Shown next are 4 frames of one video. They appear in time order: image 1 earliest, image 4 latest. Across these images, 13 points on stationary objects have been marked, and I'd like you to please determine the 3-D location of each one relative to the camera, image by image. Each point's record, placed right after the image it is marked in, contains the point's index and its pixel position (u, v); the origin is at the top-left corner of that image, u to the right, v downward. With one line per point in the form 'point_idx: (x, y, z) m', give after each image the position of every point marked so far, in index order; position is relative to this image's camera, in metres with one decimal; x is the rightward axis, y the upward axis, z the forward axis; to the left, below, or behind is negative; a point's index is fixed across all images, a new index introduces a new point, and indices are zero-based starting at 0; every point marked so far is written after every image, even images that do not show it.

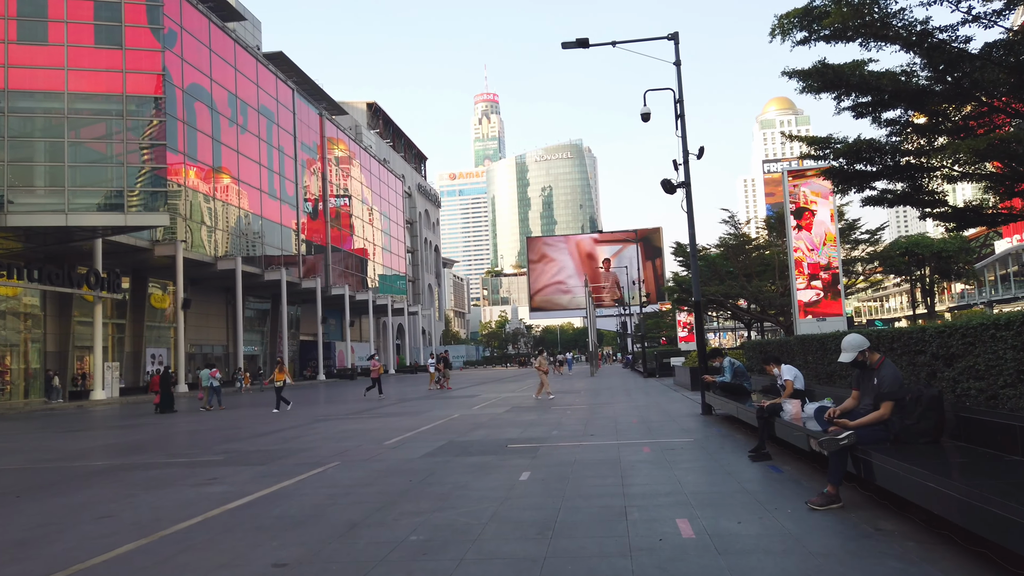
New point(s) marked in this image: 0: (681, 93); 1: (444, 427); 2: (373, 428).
0: (+3.2, +3.7, +14.6) m
1: (-1.2, -2.4, +13.5) m
2: (-2.6, -2.7, +14.6) m
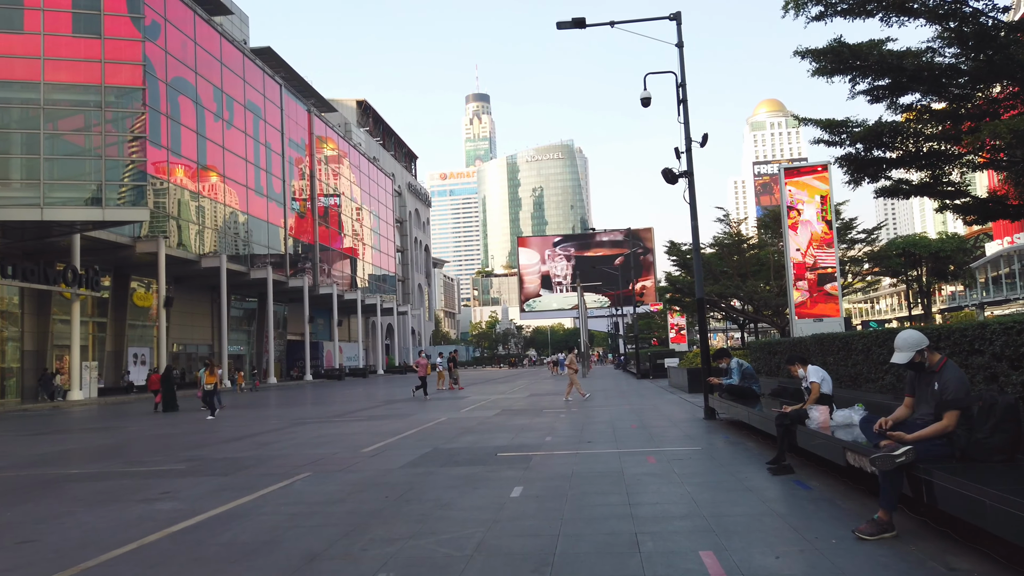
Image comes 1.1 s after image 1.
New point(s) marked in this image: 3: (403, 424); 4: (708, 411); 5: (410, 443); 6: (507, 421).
0: (+3.1, +3.8, +13.7) m
1: (-1.4, -2.4, +12.6) m
2: (-2.8, -2.6, +13.7) m
3: (-2.2, -2.7, +15.4) m
4: (+3.2, -2.0, +12.5) m
5: (-1.5, -2.2, +11.0) m
6: (-0.1, -2.4, +14.0) m
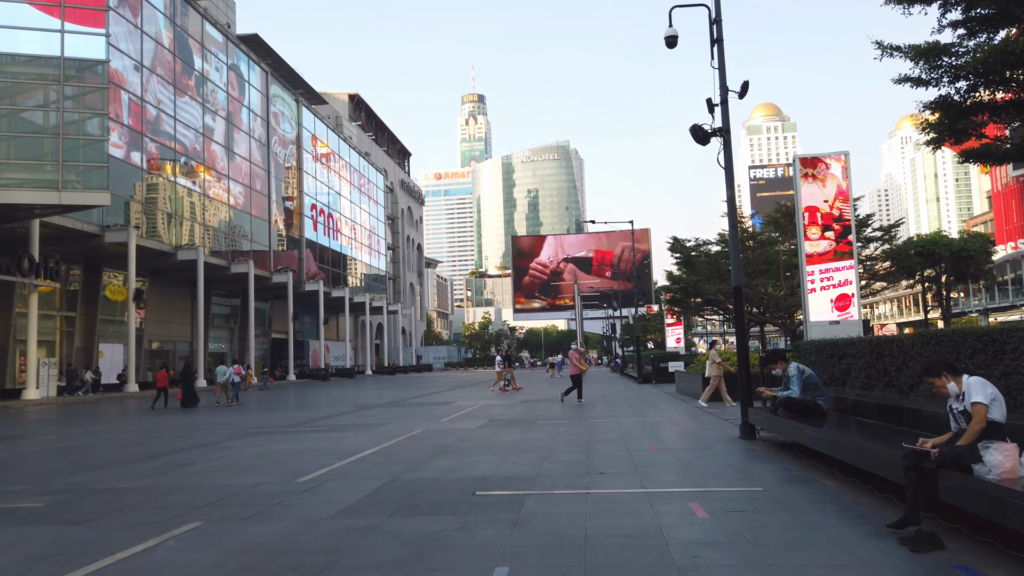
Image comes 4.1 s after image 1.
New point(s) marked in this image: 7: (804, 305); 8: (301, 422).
0: (+3.0, +4.0, +11.1) m
1: (-1.5, -2.1, +9.9) m
2: (-3.0, -2.3, +11.1) m
3: (-2.4, -2.5, +12.7) m
4: (+3.0, -1.8, +9.9) m
5: (-1.6, -2.0, +8.4) m
6: (-0.3, -2.2, +11.3) m
7: (+7.3, -0.4, +18.8) m
8: (-5.3, -3.4, +19.3) m
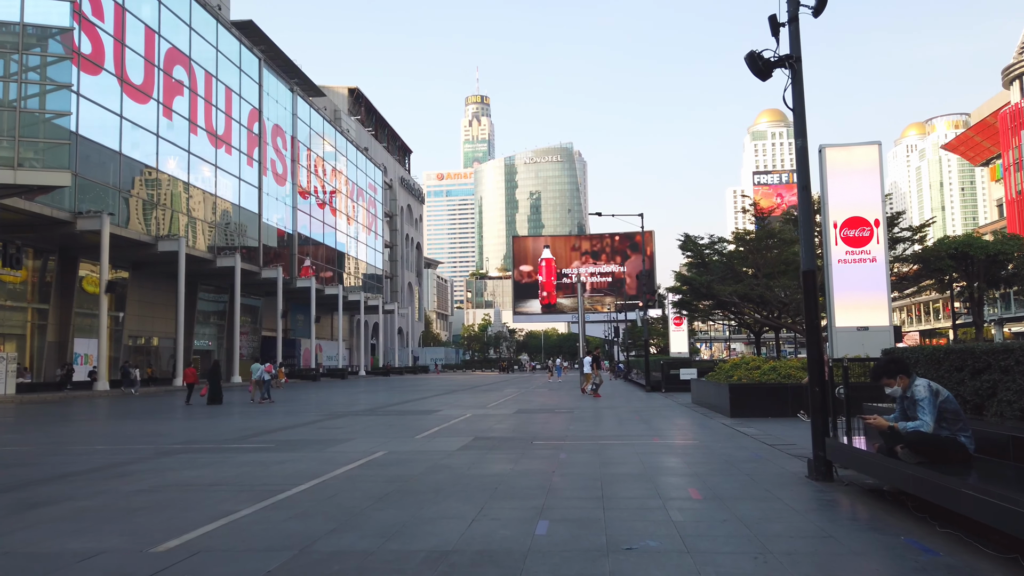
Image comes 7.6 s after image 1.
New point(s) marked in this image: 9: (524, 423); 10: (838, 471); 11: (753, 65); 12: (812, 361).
0: (+2.9, +4.1, +8.4) m
1: (-1.7, -1.9, +7.2) m
2: (-3.2, -2.1, +8.3) m
3: (-2.5, -2.2, +10.0) m
4: (+2.9, -1.7, +7.2) m
5: (-1.8, -1.7, +5.6) m
6: (-0.4, -2.0, +8.6) m
7: (+7.2, -0.3, +16.0) m
8: (-5.5, -3.1, +16.6) m
9: (+0.2, -2.7, +15.1) m
10: (+3.2, -1.8, +7.7) m
11: (+2.4, +2.3, +7.8) m
12: (+2.9, -0.7, +7.3) m
